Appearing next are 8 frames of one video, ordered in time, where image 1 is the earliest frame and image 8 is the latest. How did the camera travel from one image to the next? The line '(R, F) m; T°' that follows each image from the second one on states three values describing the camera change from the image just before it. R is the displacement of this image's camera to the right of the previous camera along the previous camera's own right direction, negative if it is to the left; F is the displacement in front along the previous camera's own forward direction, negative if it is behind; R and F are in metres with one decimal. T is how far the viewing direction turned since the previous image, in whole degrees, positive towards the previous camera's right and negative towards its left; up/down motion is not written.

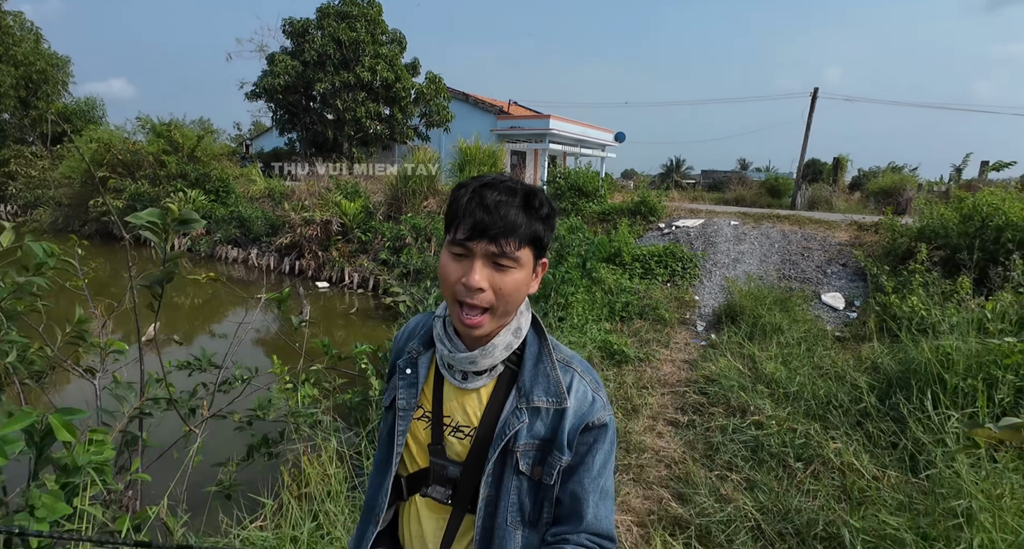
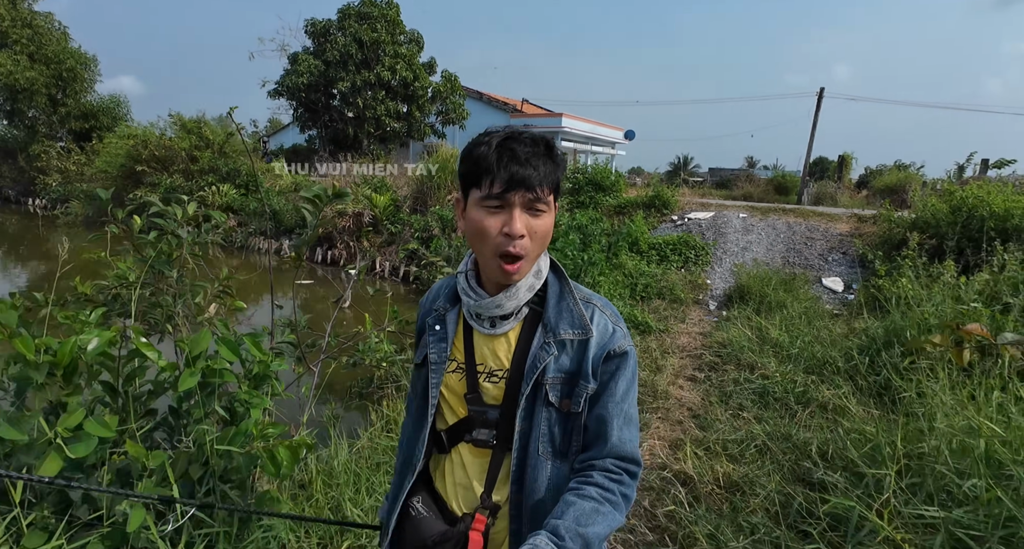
(-0.2, -0.5) m; -1°
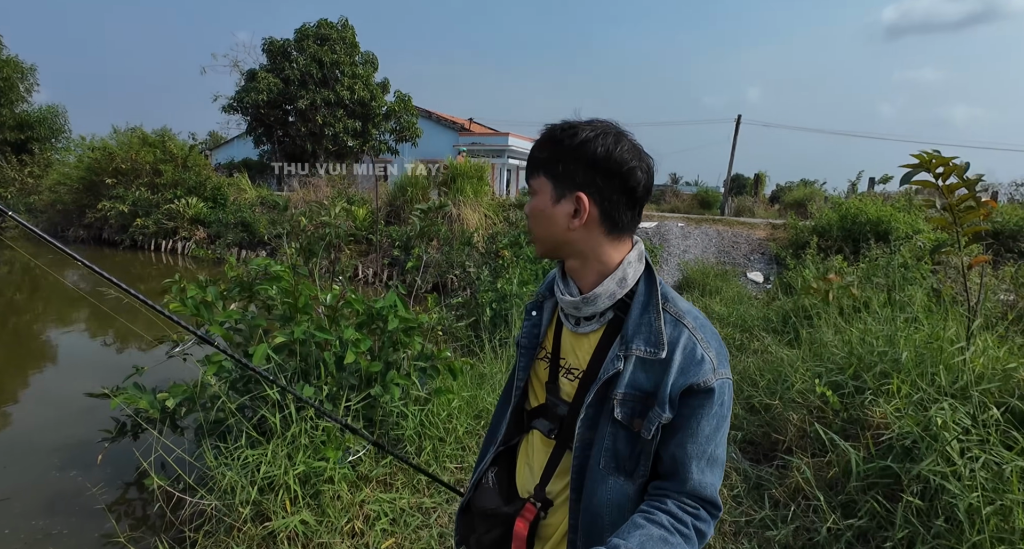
(-0.7, -1.1) m; +7°
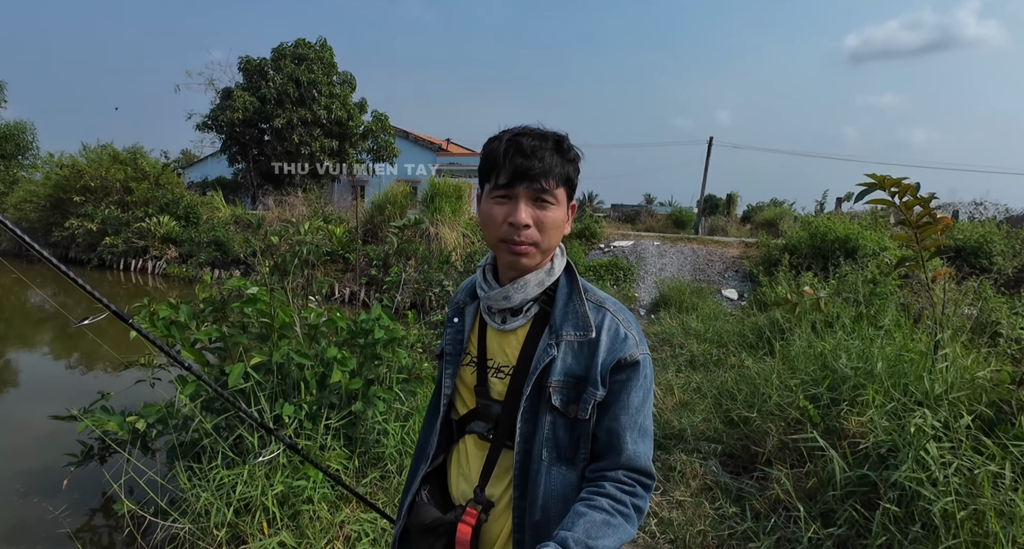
(0.0, 0.0) m; +2°
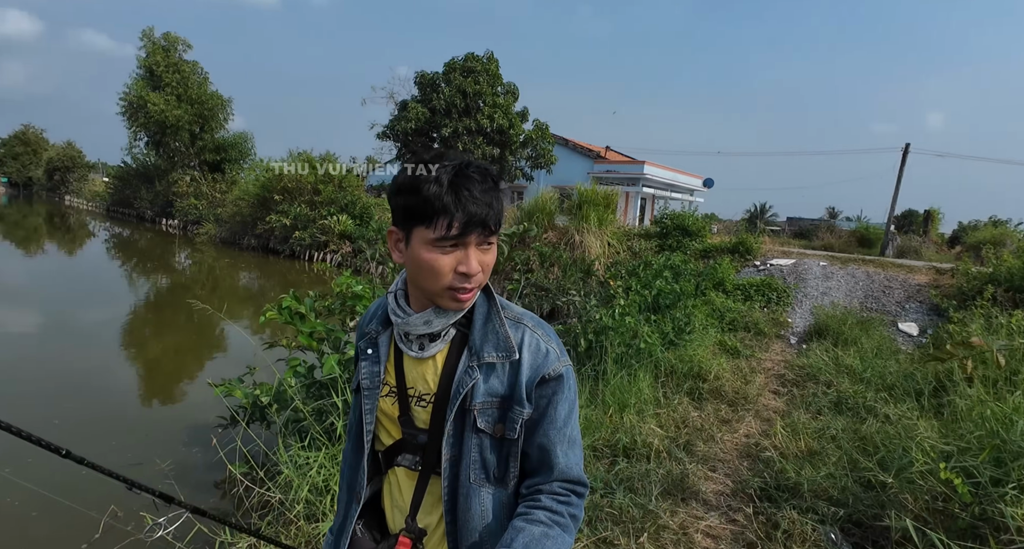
(+0.3, +0.1) m; -16°
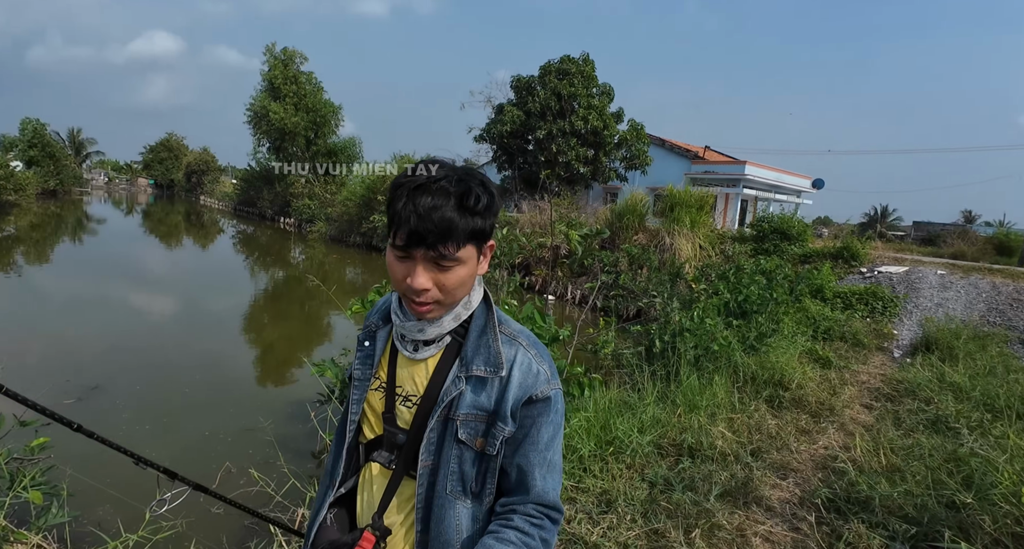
(+0.1, -0.1) m; -10°
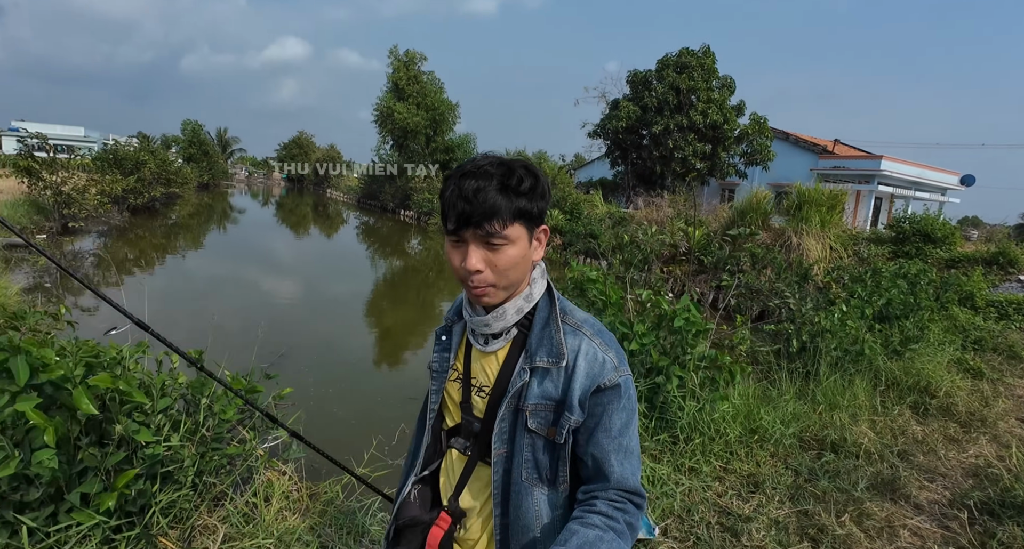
(-0.3, -0.4) m; -10°
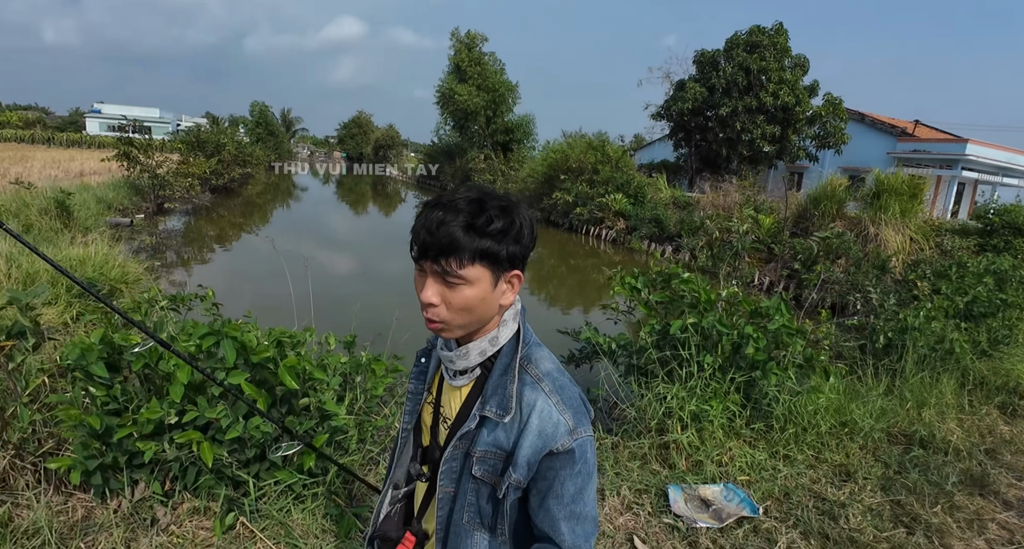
(-0.4, -0.4) m; -5°
